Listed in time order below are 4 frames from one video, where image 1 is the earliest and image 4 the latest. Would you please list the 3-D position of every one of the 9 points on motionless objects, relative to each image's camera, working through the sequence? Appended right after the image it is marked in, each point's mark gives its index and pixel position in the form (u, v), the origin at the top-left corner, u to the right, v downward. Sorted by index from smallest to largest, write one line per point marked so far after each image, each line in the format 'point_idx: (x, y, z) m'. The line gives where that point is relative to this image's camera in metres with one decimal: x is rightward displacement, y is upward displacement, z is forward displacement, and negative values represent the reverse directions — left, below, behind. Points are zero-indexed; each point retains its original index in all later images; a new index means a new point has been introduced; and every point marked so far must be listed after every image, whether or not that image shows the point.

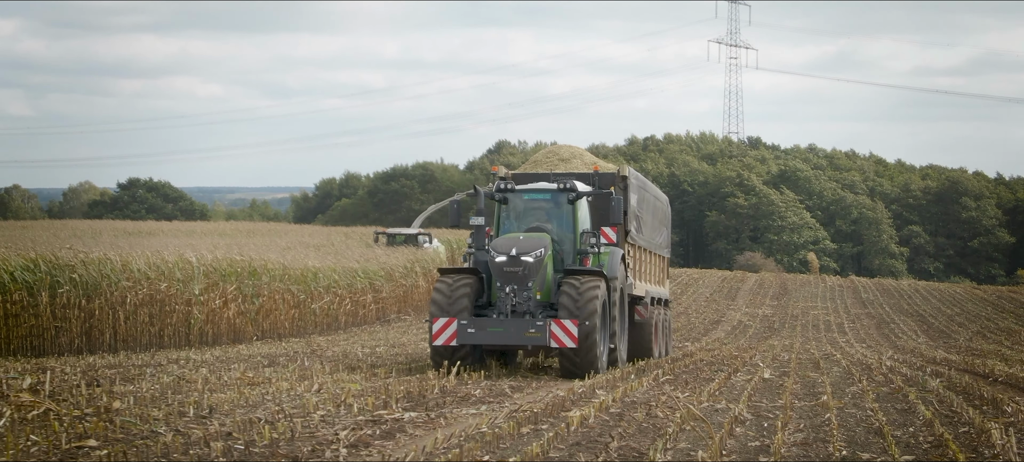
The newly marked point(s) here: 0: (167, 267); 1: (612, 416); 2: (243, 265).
0: (-5.9, -0.7, +14.6) m
1: (+0.7, -1.3, +6.0) m
2: (-5.3, -0.7, +16.6) m
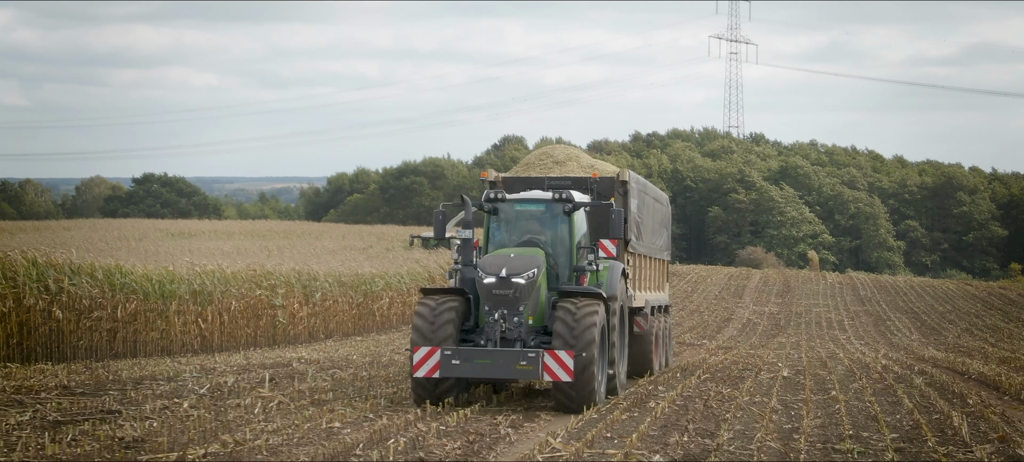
0: (-5.1, -1.0, +16.7) m
1: (+1.6, -1.7, +8.2) m
2: (-4.4, -1.0, +18.7) m
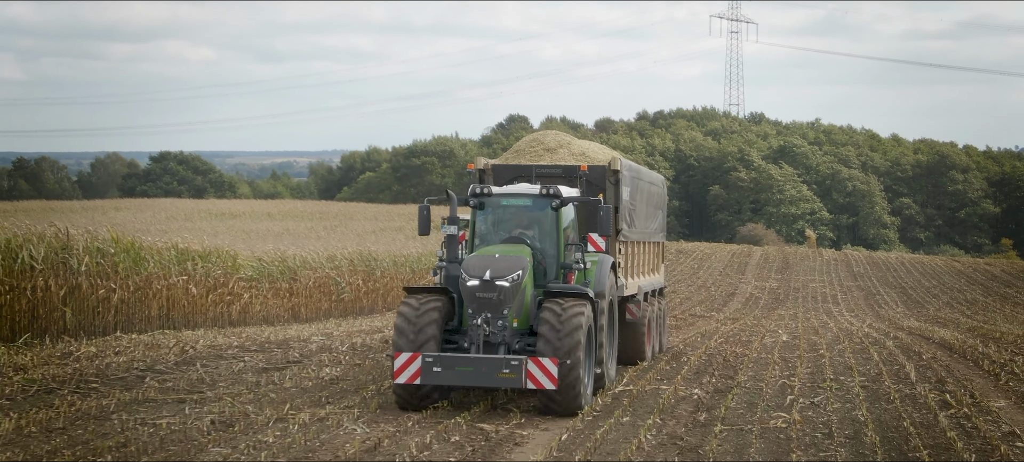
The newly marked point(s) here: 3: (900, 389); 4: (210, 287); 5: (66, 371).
0: (-4.2, -0.7, +19.3) m
1: (+2.5, -1.7, +10.9) m
2: (-3.6, -0.6, +21.3) m
3: (+4.2, -1.7, +9.2) m
4: (-5.2, -1.0, +14.9) m
5: (-4.7, -1.5, +9.1) m
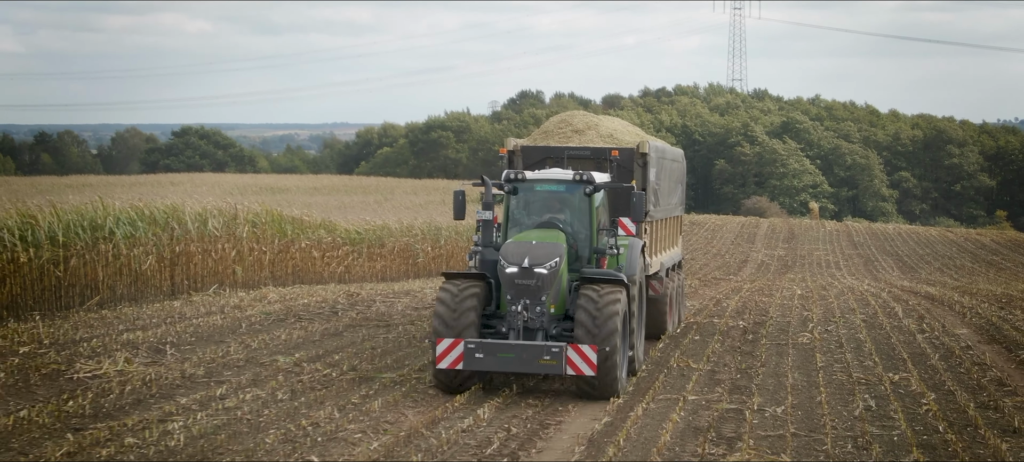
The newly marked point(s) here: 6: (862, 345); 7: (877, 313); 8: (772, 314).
0: (-2.9, 0.0, +22.5) m
1: (+3.8, -1.2, +14.1) m
2: (-2.2, +0.1, +24.5) m
3: (+5.5, -1.3, +12.4) m
4: (-3.9, -0.4, +18.1) m
5: (-3.4, -1.1, +12.3) m
6: (+4.4, -1.4, +10.6) m
7: (+5.7, -1.3, +13.1) m
8: (+3.9, -1.3, +12.8) m
